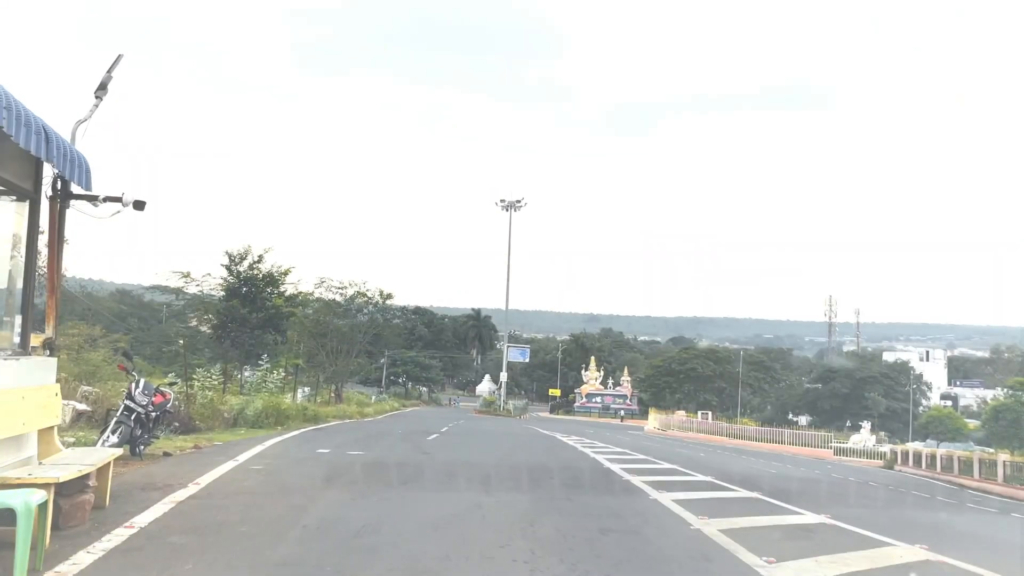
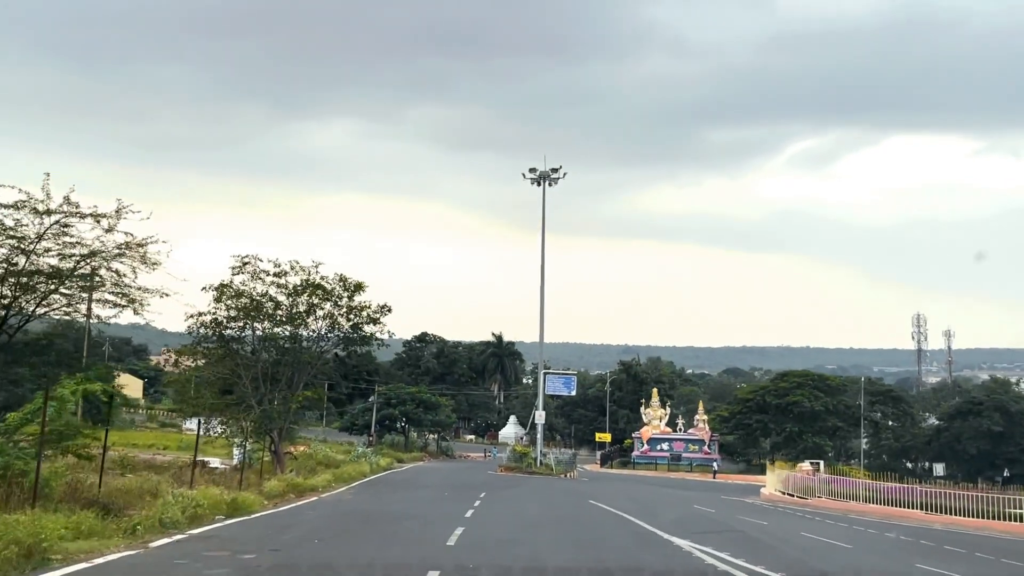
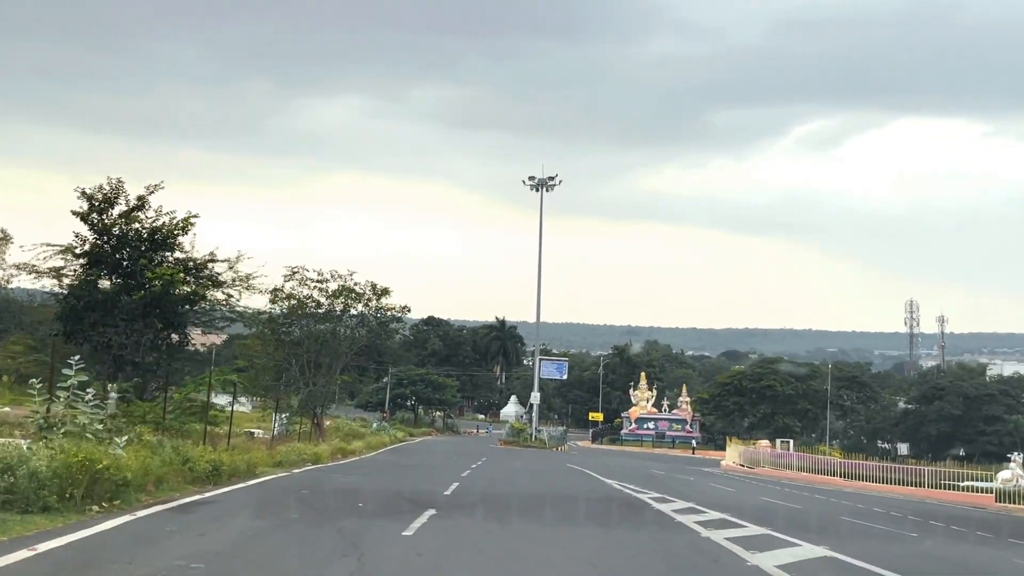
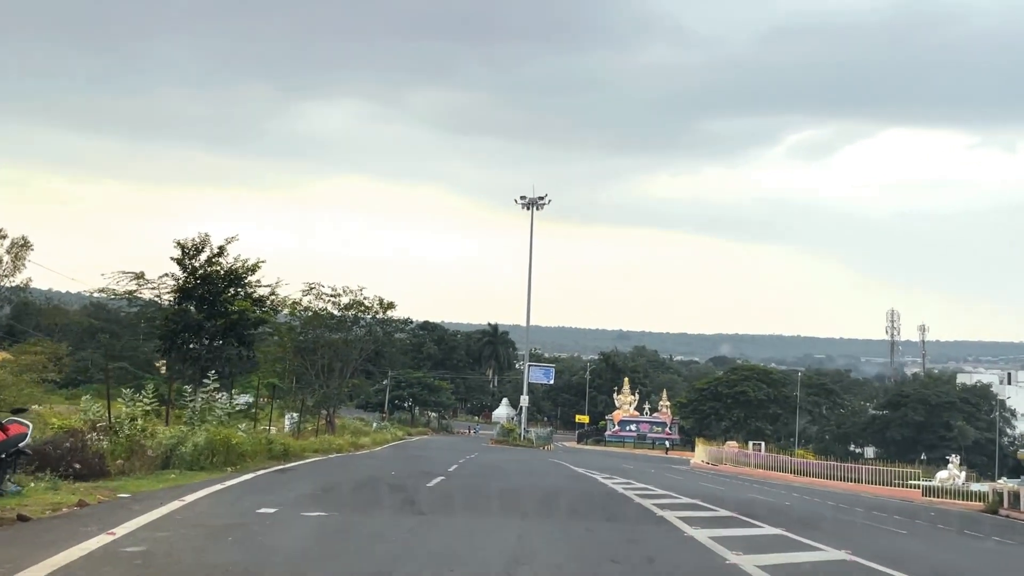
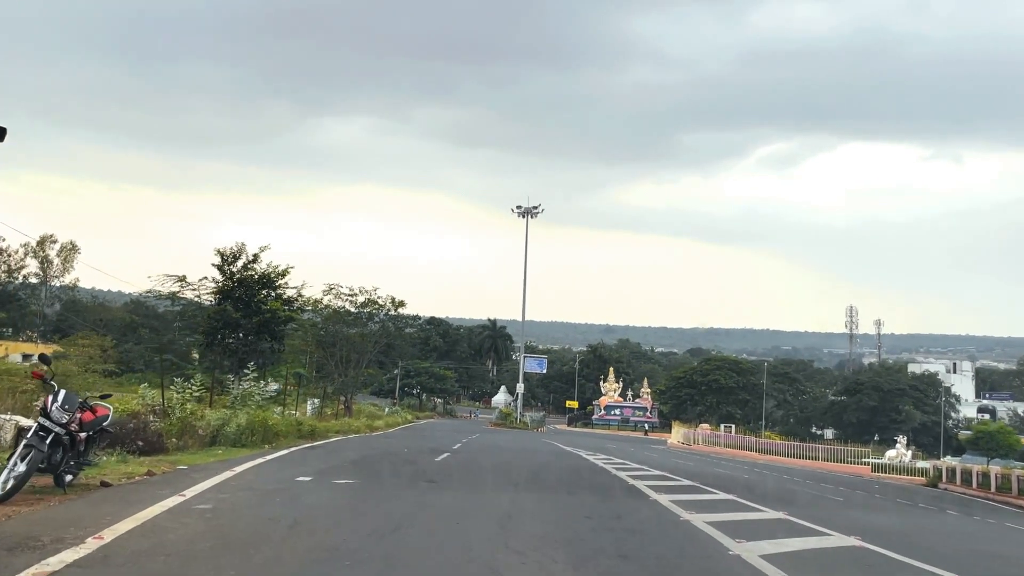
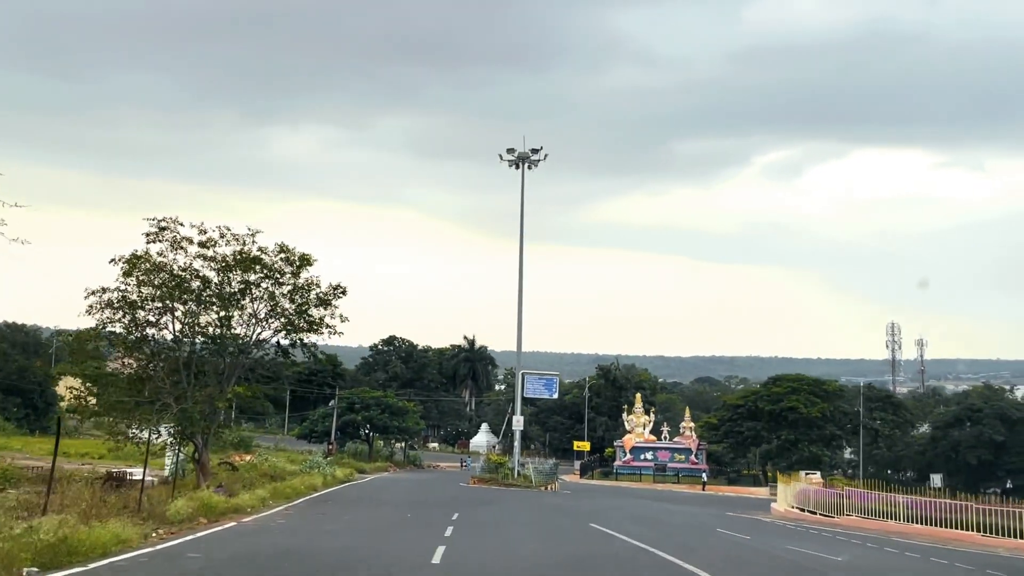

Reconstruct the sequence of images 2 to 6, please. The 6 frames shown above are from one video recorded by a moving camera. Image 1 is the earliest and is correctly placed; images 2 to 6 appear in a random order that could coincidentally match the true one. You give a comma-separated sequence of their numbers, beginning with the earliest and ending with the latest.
5, 4, 3, 2, 6
